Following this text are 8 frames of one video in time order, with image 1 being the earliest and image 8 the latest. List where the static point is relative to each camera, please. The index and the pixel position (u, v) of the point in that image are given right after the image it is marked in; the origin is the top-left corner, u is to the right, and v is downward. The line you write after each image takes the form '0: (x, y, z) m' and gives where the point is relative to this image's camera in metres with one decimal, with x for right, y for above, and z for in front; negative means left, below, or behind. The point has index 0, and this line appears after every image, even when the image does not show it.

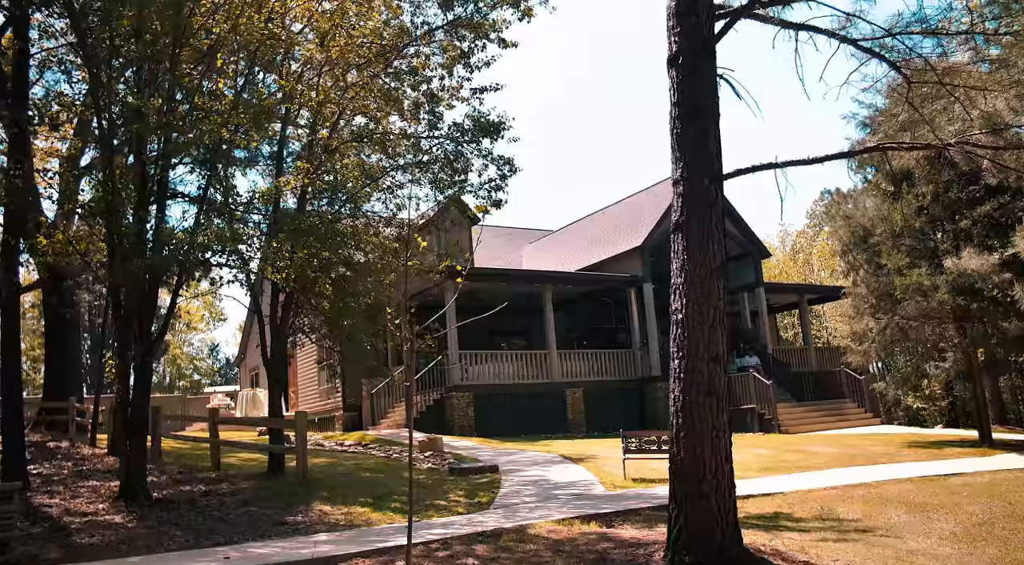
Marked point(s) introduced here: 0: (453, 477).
0: (-1.0, -3.3, +12.6) m
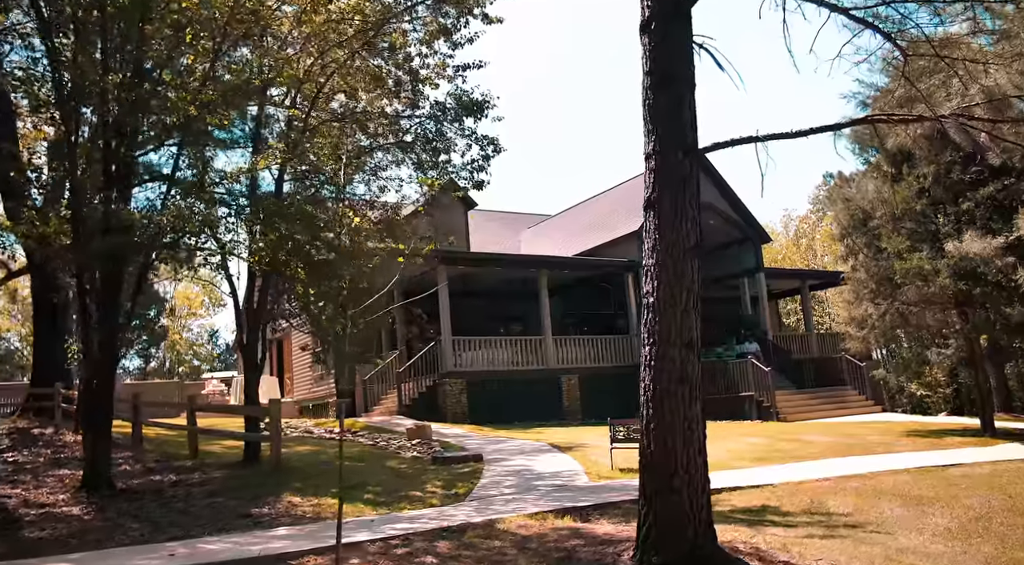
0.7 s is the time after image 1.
0: (-1.3, -3.0, +12.3) m
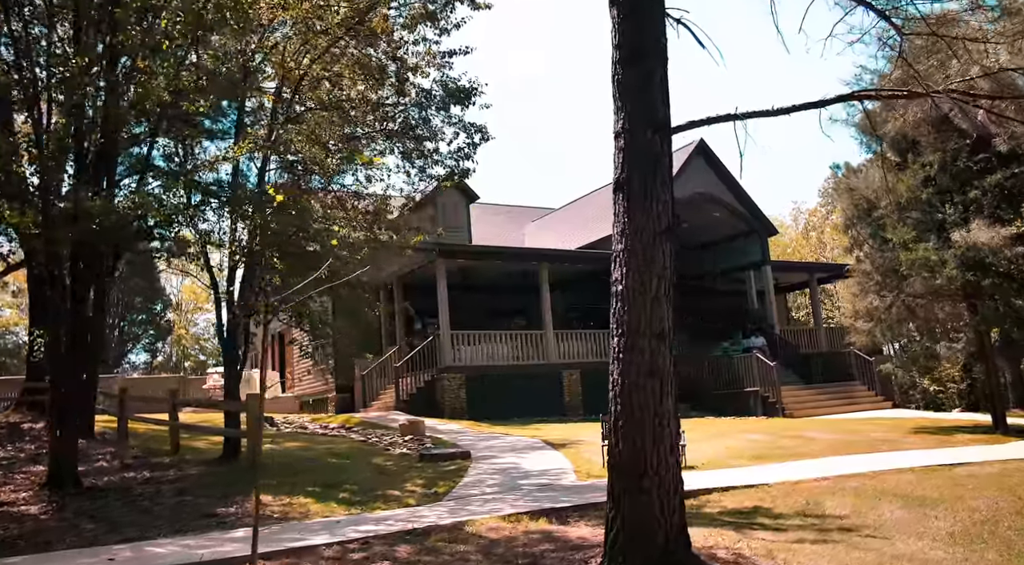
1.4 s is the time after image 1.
0: (-1.5, -2.9, +11.9) m
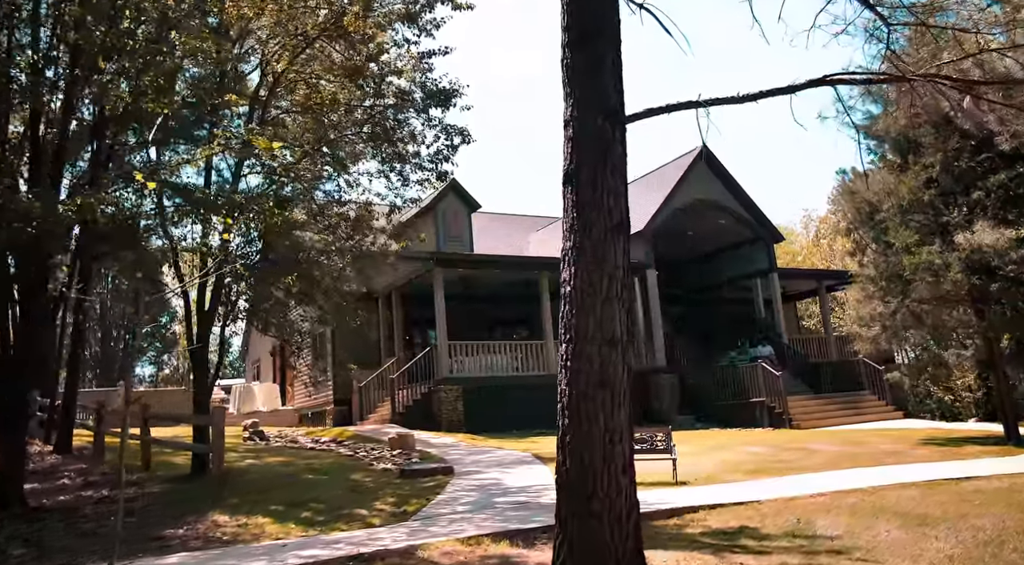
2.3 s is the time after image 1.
0: (-1.7, -3.0, +11.4) m
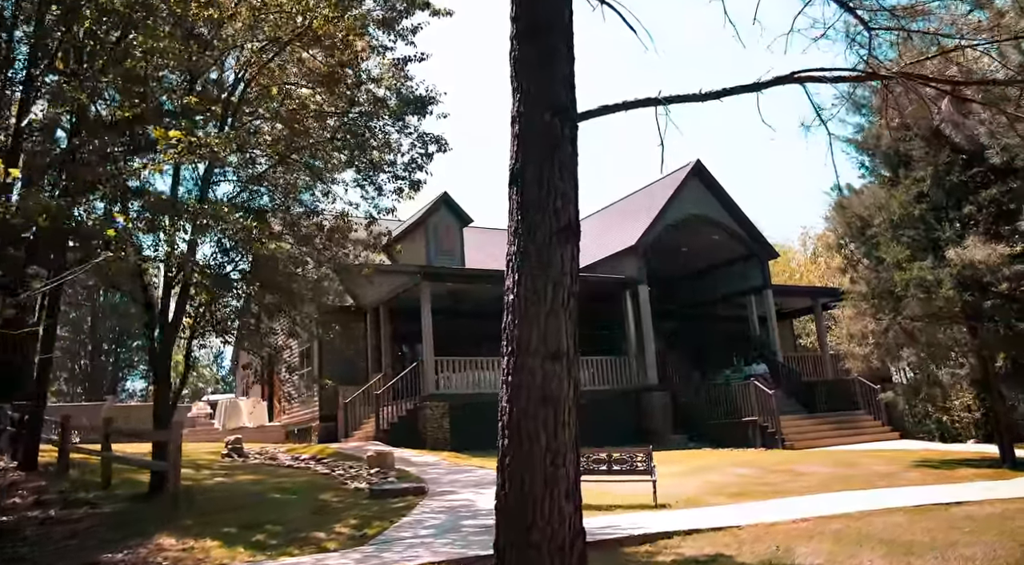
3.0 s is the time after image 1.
0: (-2.1, -3.2, +11.0) m
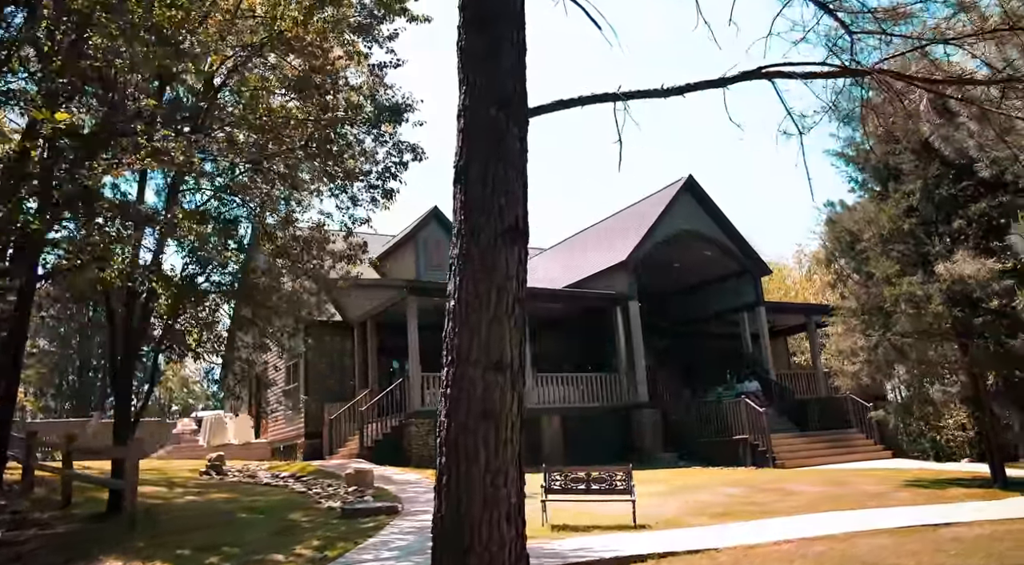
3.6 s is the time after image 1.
0: (-2.5, -3.4, +10.6) m
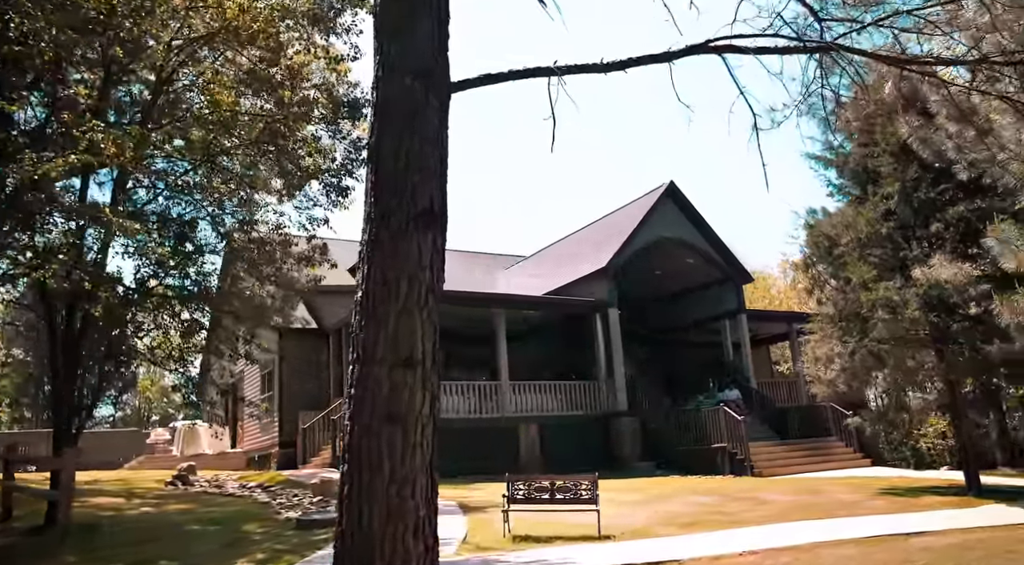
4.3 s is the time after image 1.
0: (-3.0, -3.4, +10.2) m
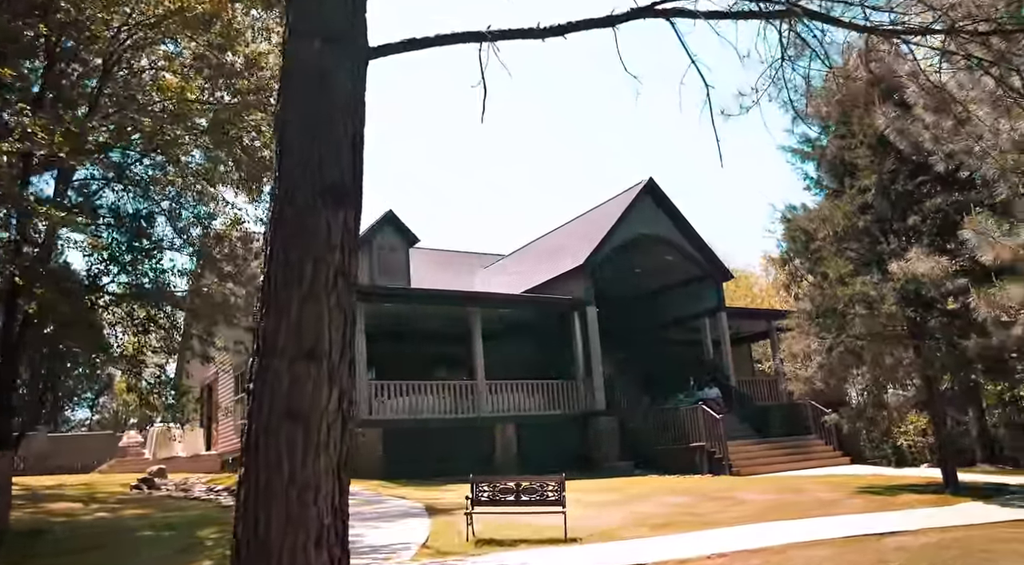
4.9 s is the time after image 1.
0: (-3.5, -3.3, +9.8) m
